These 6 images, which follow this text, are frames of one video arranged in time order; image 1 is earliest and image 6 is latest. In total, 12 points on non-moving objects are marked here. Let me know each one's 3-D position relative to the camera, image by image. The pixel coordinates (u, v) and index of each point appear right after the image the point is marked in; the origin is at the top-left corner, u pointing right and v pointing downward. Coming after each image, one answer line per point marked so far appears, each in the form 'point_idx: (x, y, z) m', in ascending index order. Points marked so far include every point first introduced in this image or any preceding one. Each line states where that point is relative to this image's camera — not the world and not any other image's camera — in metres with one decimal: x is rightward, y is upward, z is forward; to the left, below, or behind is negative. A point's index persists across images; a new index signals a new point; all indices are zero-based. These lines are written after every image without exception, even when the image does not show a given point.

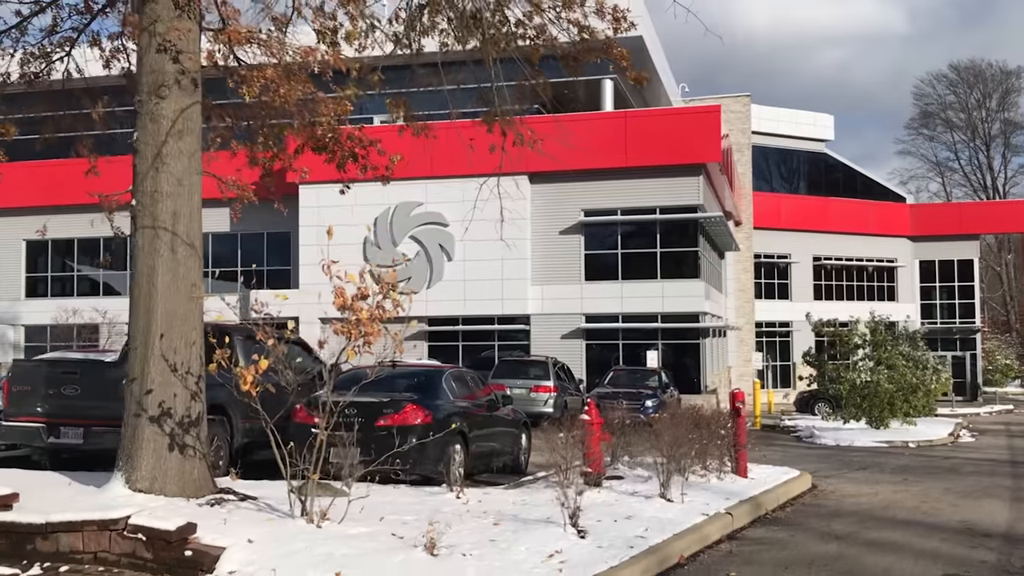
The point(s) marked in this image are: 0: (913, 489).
0: (+5.4, -2.7, +13.0) m
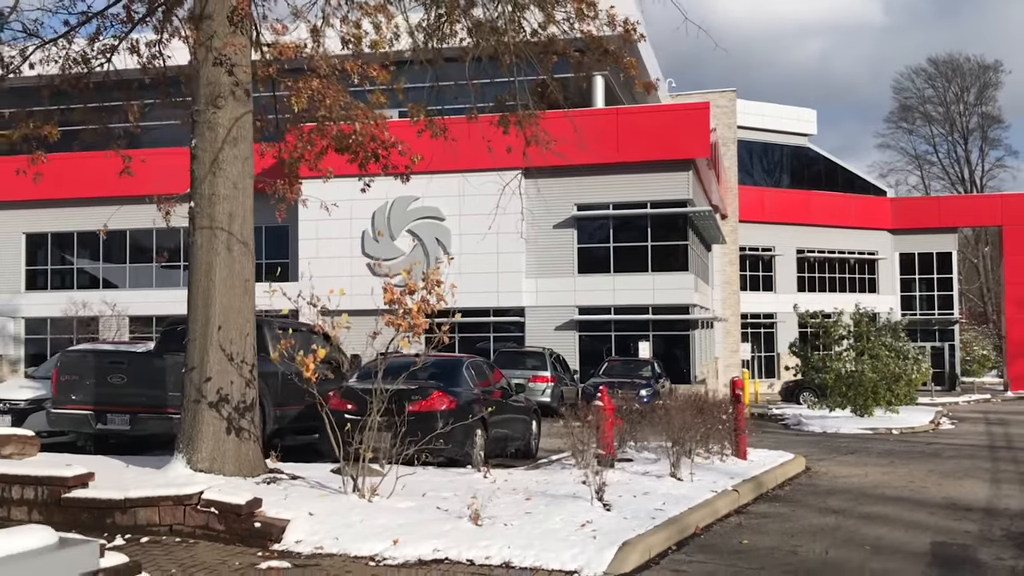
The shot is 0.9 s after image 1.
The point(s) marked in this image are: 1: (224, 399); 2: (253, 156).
0: (+5.5, -2.6, +13.9) m
1: (-2.6, -1.0, +8.6) m
2: (-2.4, +1.2, +8.9) m
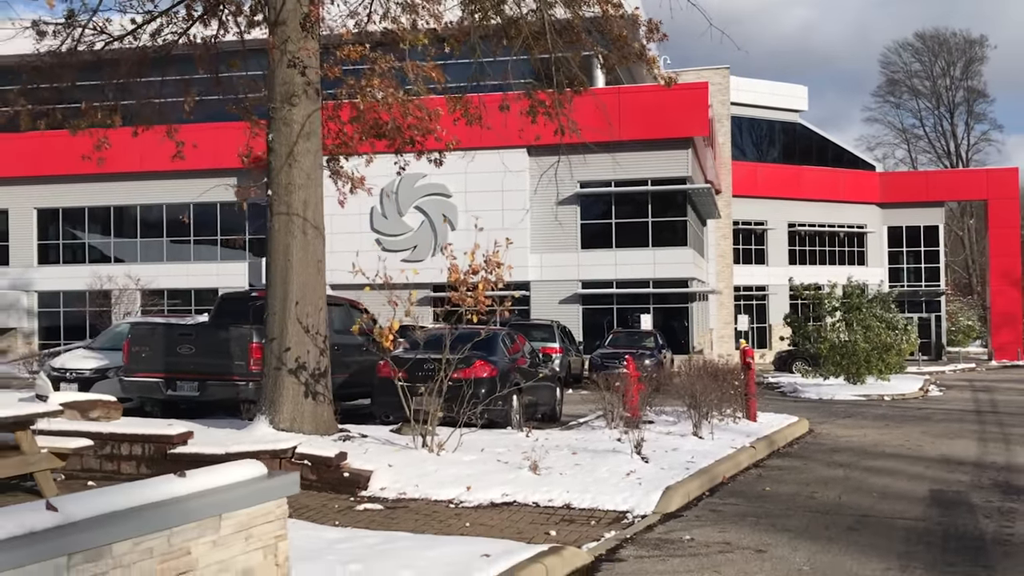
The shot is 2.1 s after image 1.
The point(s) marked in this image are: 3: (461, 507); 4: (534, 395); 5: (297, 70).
0: (+5.9, -2.2, +15.1) m
1: (-2.1, -0.8, +9.6) m
2: (-1.9, +1.4, +9.8) m
3: (-0.4, -1.8, +7.9) m
4: (+0.3, -1.5, +13.8) m
5: (-2.1, +2.2, +9.6) m
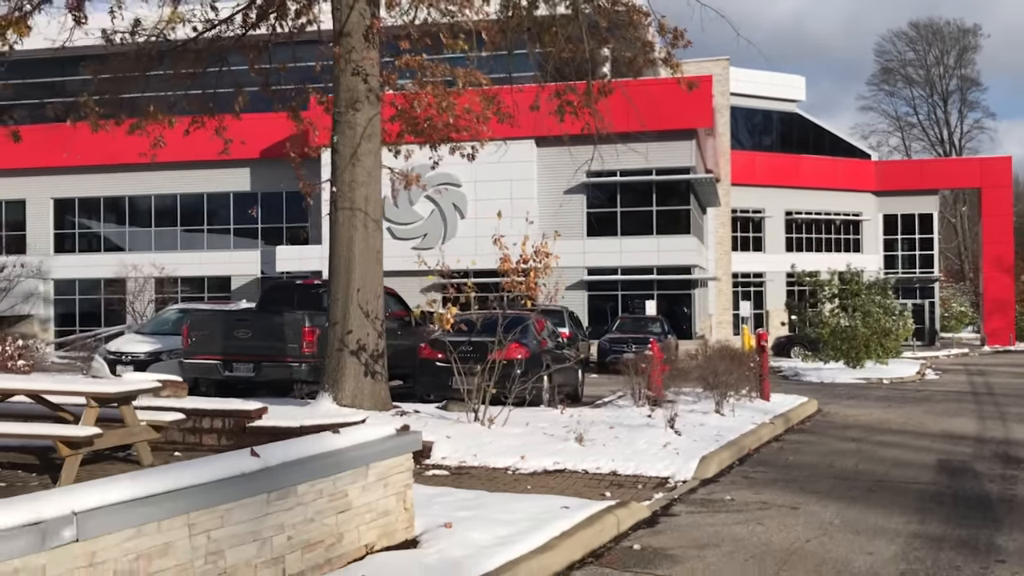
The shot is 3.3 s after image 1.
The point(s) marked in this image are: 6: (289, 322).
0: (+6.4, -2.0, +16.0) m
1: (-1.6, -0.6, +10.5) m
2: (-1.4, +1.5, +10.7) m
3: (+0.1, -1.7, +8.8) m
4: (+0.7, -1.3, +14.7) m
5: (-1.7, +2.3, +10.5) m
6: (-2.9, -0.4, +12.7) m
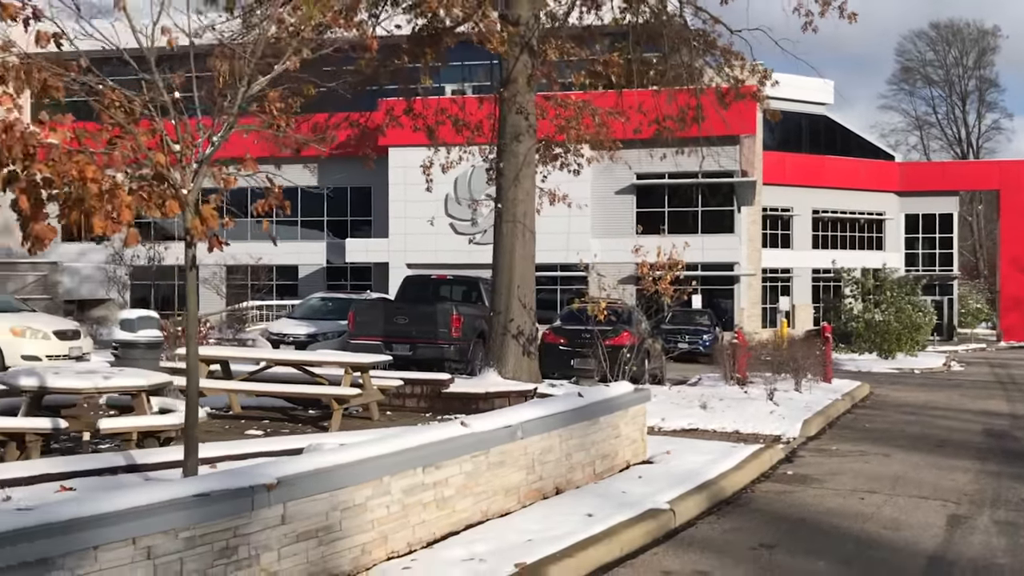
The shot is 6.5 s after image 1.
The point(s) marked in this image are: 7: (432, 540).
0: (+8.1, -2.0, +18.6) m
1: (+0.1, -0.6, +13.1) m
2: (+0.3, +1.6, +13.3) m
3: (+1.8, -1.7, +11.4) m
4: (+2.5, -1.3, +17.3) m
5: (+0.1, +2.3, +13.0) m
6: (-1.2, -0.4, +15.4) m
7: (-0.5, -1.4, +5.5) m
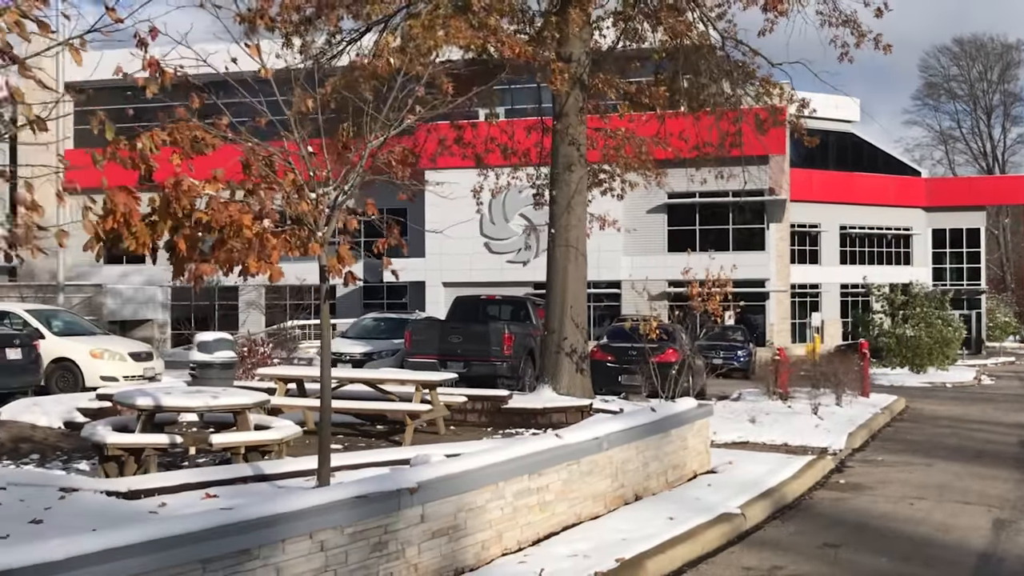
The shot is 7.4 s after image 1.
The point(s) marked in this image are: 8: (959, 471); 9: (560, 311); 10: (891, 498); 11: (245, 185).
0: (+9.1, -2.4, +19.1) m
1: (+0.9, -0.9, +13.8) m
2: (+1.1, +1.3, +14.0) m
3: (+2.5, -1.9, +12.0) m
4: (+3.4, -1.6, +18.0) m
5: (+0.9, +2.0, +13.8) m
6: (-0.3, -0.7, +16.1) m
7: (+0.2, -1.6, +6.2) m
8: (+4.7, -1.9, +10.2) m
9: (+0.7, -0.4, +13.8) m
10: (+3.3, -1.9, +8.6) m
11: (-1.6, +0.6, +5.8) m
